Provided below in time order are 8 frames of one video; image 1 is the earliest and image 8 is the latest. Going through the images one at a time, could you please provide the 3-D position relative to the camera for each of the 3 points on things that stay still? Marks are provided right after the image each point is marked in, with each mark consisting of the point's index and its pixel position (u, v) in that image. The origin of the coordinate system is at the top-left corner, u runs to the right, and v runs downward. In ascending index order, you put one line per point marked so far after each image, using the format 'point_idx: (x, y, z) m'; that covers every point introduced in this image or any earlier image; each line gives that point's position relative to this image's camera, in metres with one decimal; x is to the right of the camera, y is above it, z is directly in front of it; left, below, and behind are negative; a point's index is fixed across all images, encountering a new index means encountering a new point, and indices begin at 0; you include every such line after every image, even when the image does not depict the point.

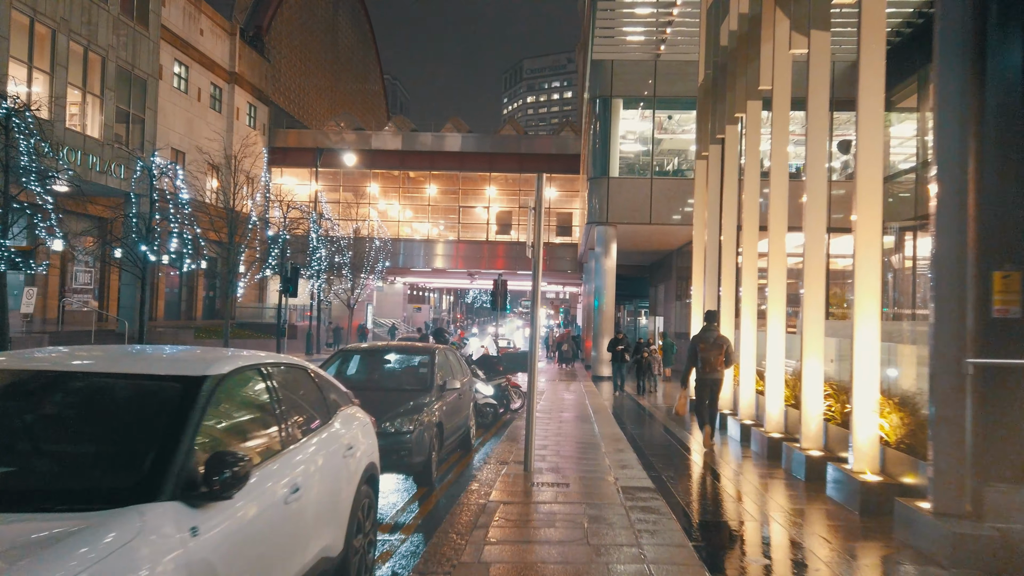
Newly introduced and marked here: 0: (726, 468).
0: (+2.7, -2.3, +9.2) m
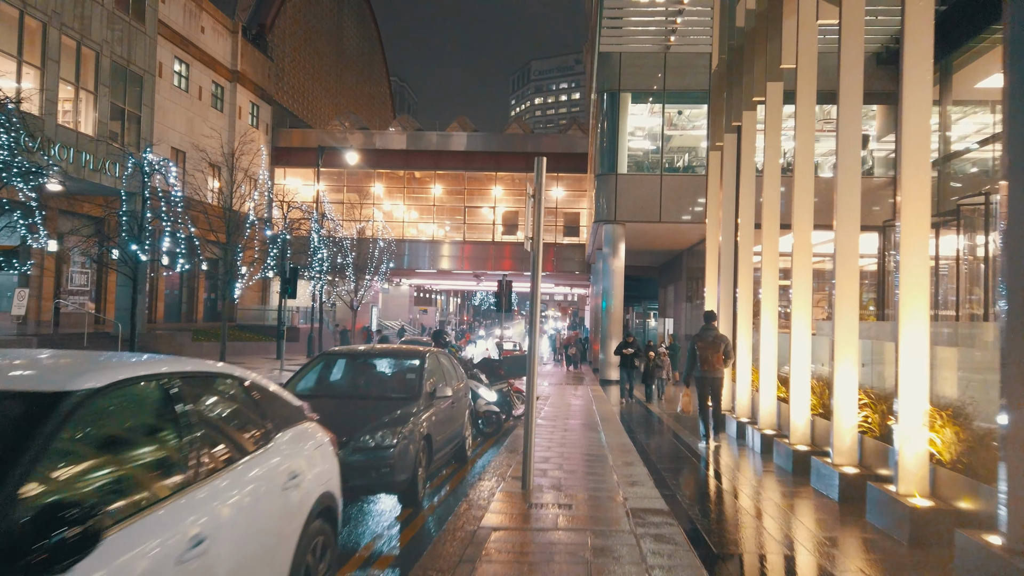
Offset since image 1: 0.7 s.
0: (+2.7, -2.2, +8.4) m
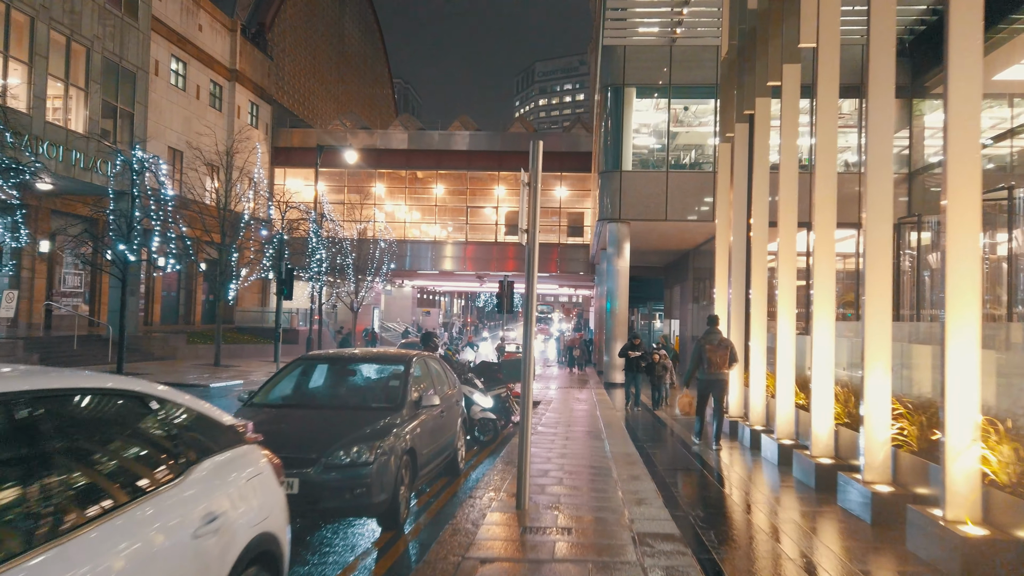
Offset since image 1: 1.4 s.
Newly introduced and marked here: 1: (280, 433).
0: (+2.6, -2.2, +7.7) m
1: (-1.8, -1.2, +5.8) m
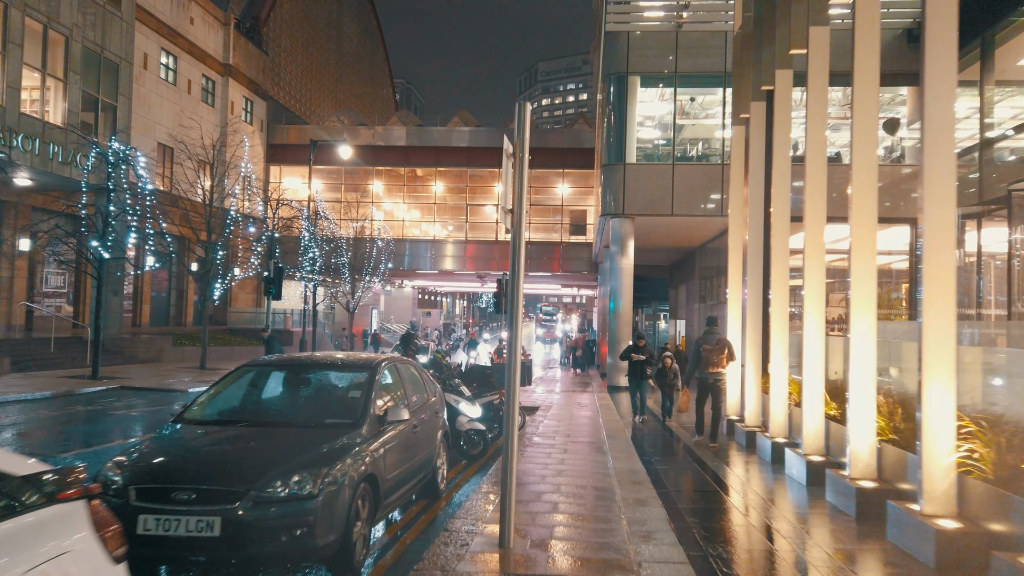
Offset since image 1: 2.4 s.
0: (+2.5, -2.2, +6.5) m
1: (-2.0, -1.1, +4.8) m
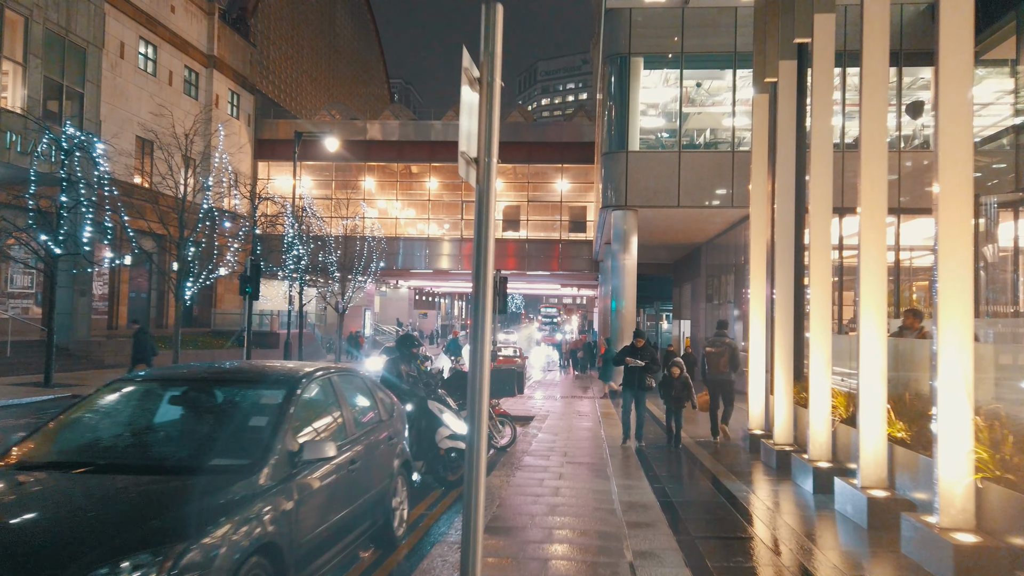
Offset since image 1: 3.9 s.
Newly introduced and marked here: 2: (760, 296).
0: (+2.3, -2.1, +4.9) m
1: (-2.1, -1.0, +3.1) m
2: (+3.5, -0.1, +10.3) m
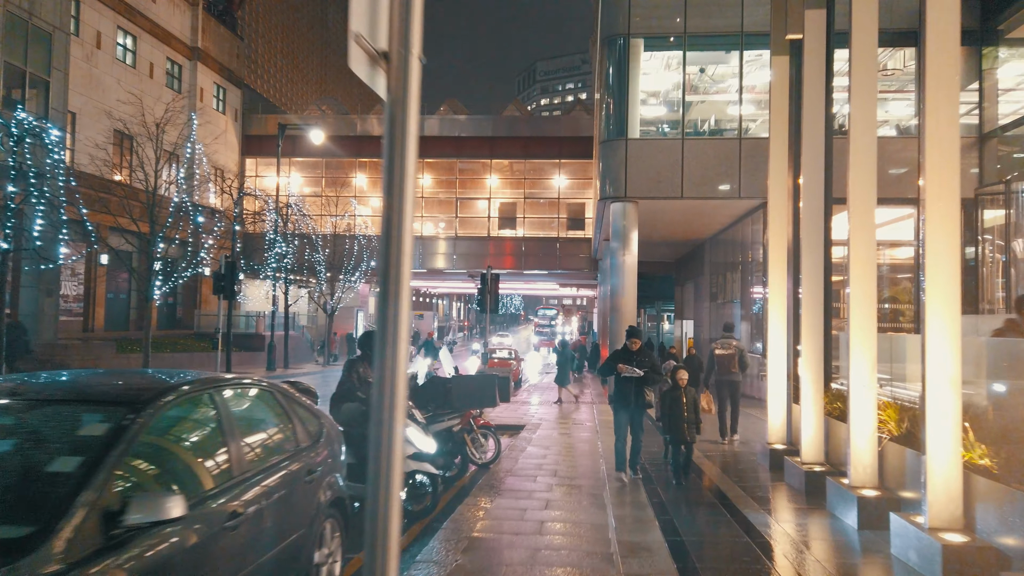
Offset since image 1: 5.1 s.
0: (+2.1, -1.9, +3.6) m
1: (-2.3, -0.9, +1.8) m
2: (+3.3, 0.0, +8.9) m
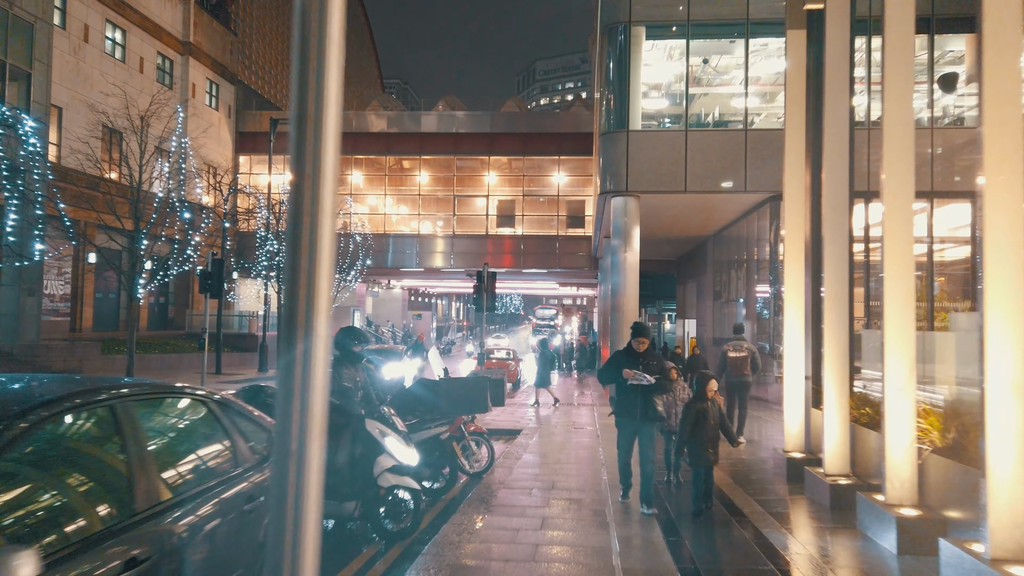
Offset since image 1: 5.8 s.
0: (+2.1, -1.9, +2.9) m
1: (-2.4, -0.9, +1.1) m
2: (+3.2, 0.0, +8.2) m
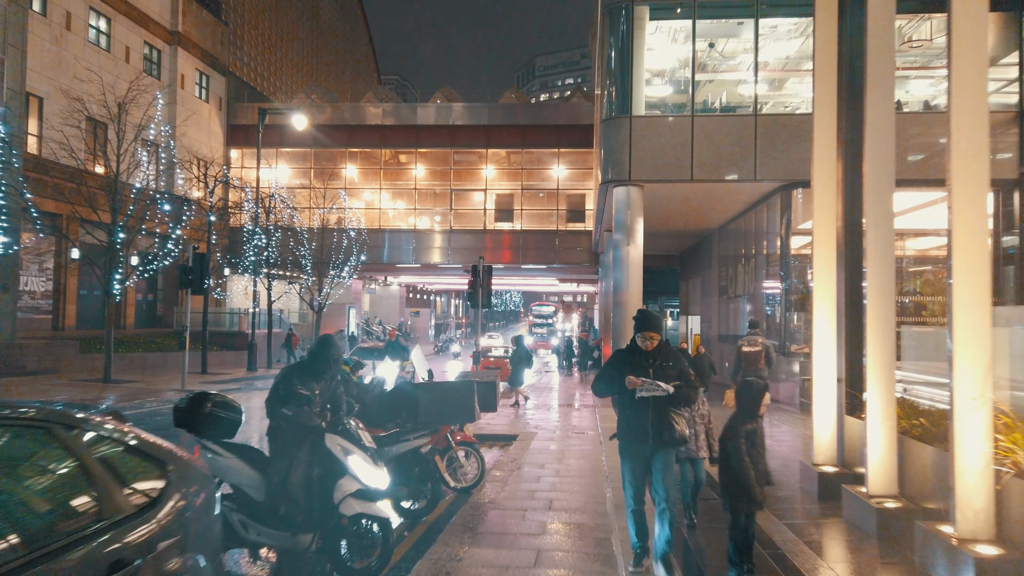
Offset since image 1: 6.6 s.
0: (+2.0, -1.8, +1.9) m
1: (-2.5, -0.8, +0.1) m
2: (+3.1, +0.1, +7.3) m
